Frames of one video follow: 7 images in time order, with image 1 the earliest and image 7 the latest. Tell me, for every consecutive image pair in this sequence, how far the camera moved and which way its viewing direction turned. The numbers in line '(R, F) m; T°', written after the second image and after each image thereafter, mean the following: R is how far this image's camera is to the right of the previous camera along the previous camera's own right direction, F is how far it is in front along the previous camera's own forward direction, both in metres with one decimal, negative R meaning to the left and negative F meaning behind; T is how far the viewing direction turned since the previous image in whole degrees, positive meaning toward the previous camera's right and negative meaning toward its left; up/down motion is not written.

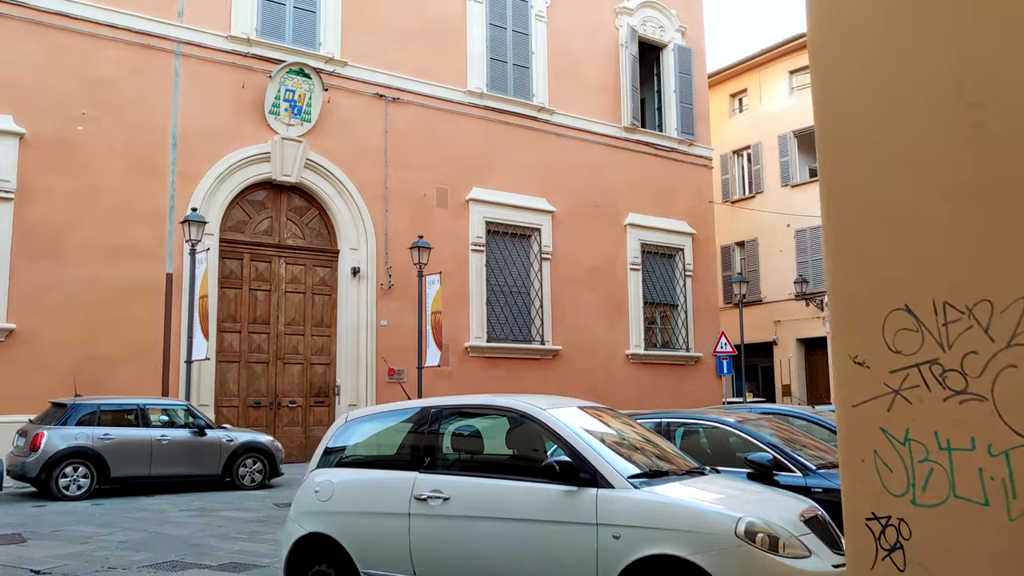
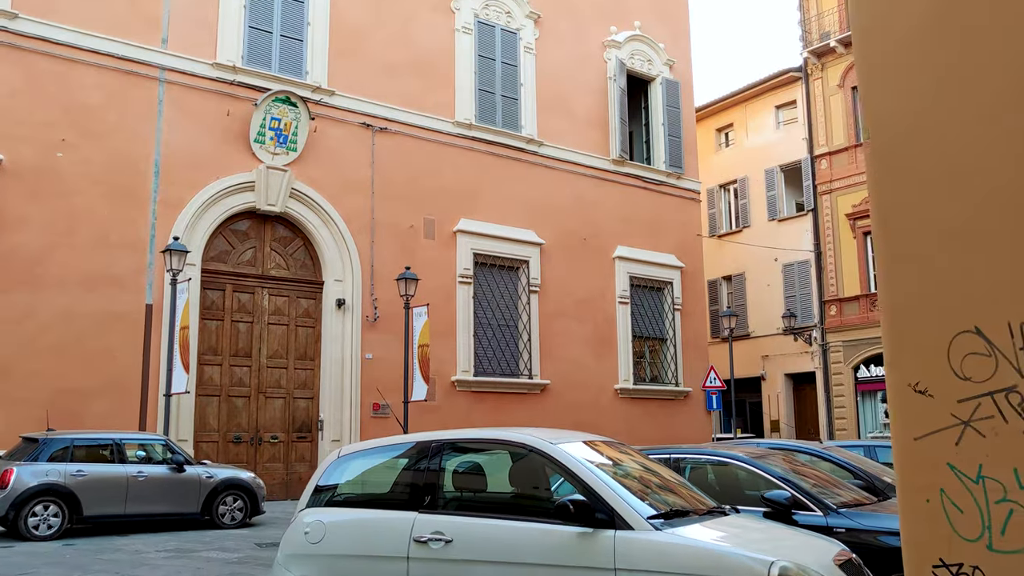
(-0.1, +0.3) m; +1°
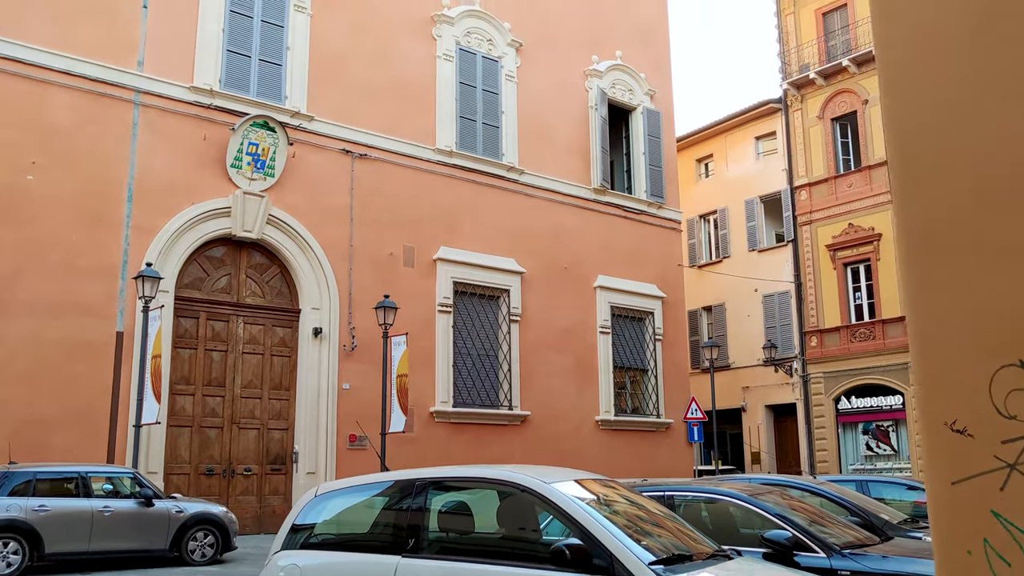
(-0.1, +0.2) m; +1°
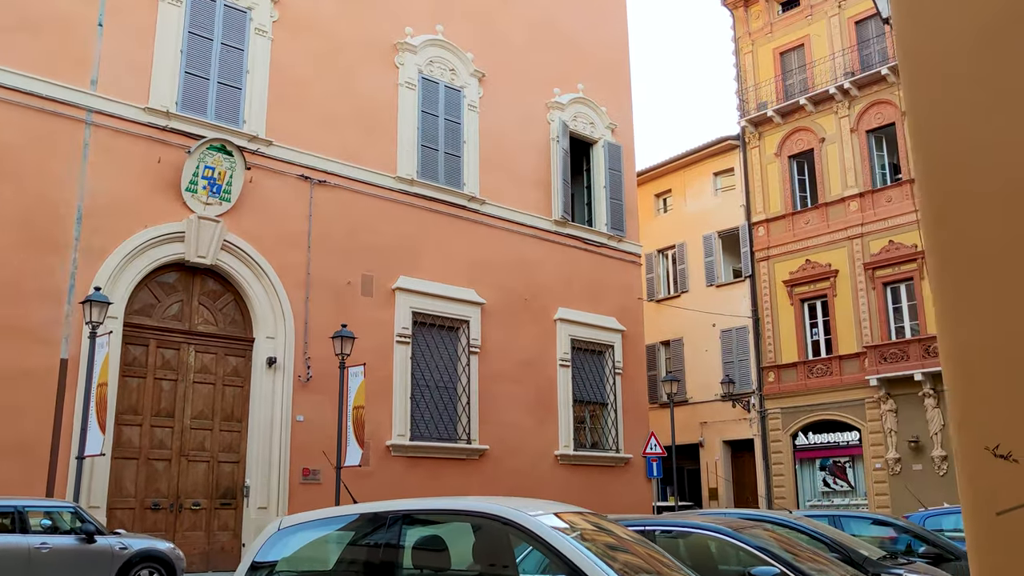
(-0.1, +0.2) m; +3°
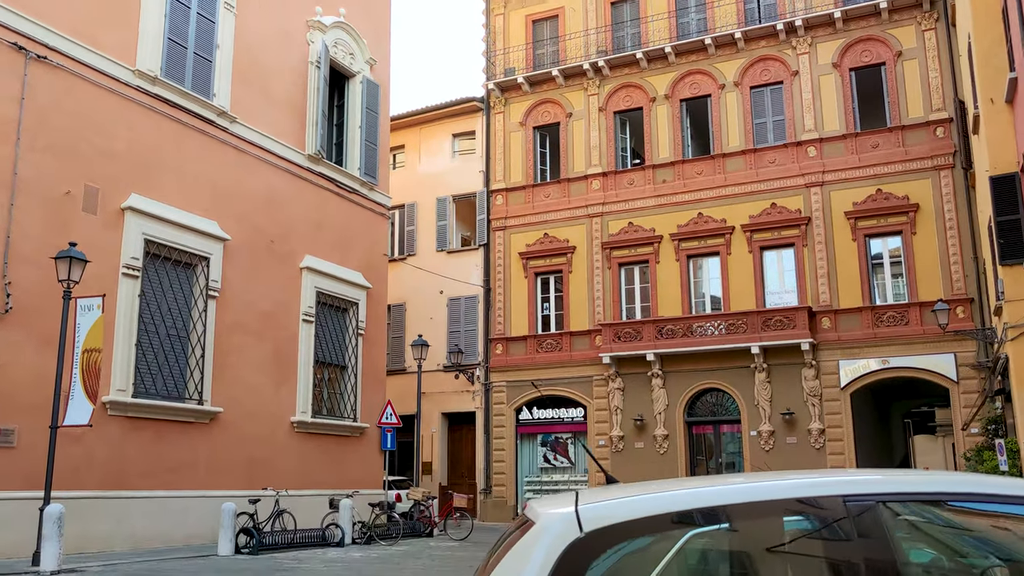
(-1.7, +1.9) m; +22°
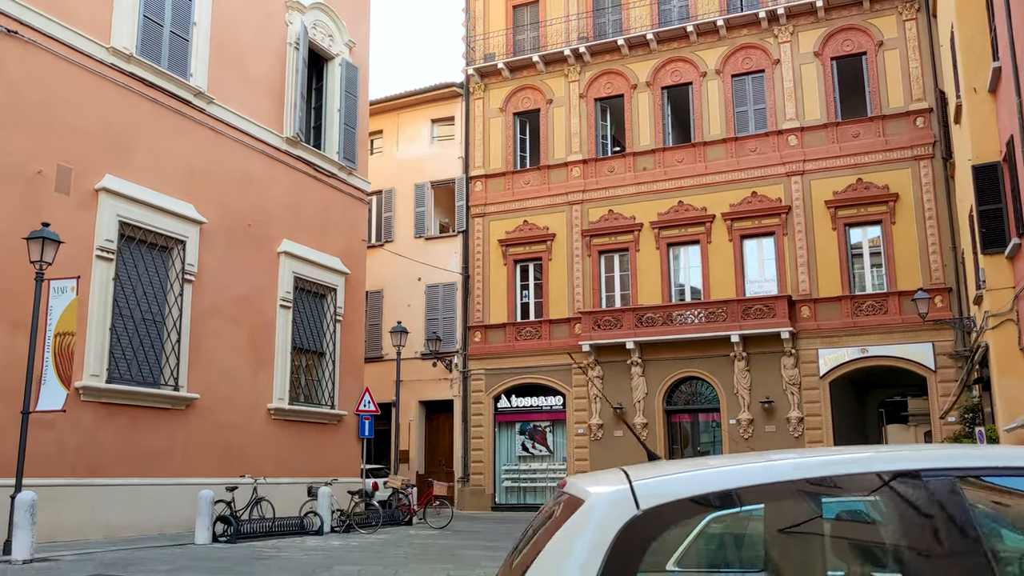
(-0.1, +0.1) m; +2°
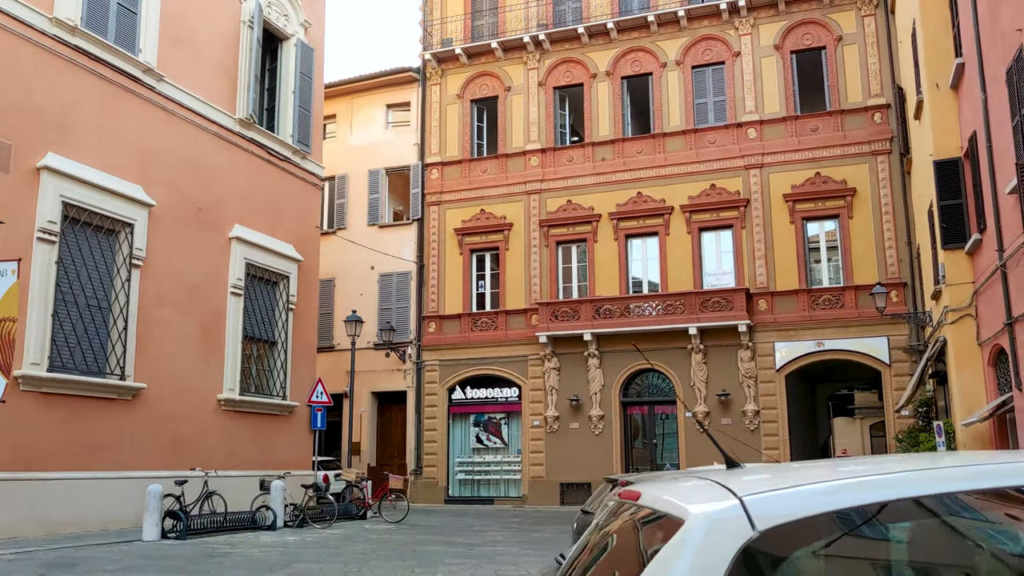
(-0.2, +0.3) m; +3°
